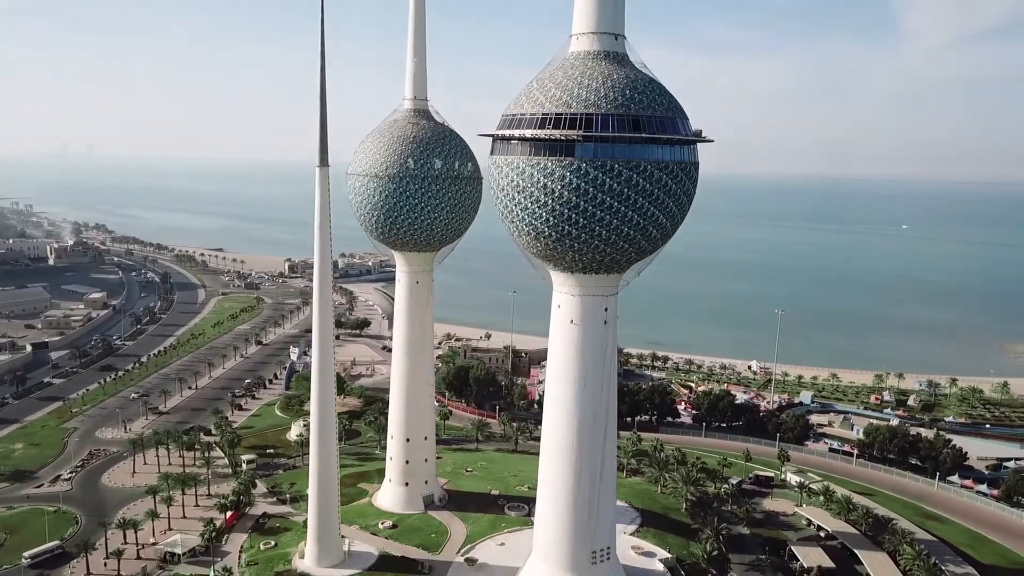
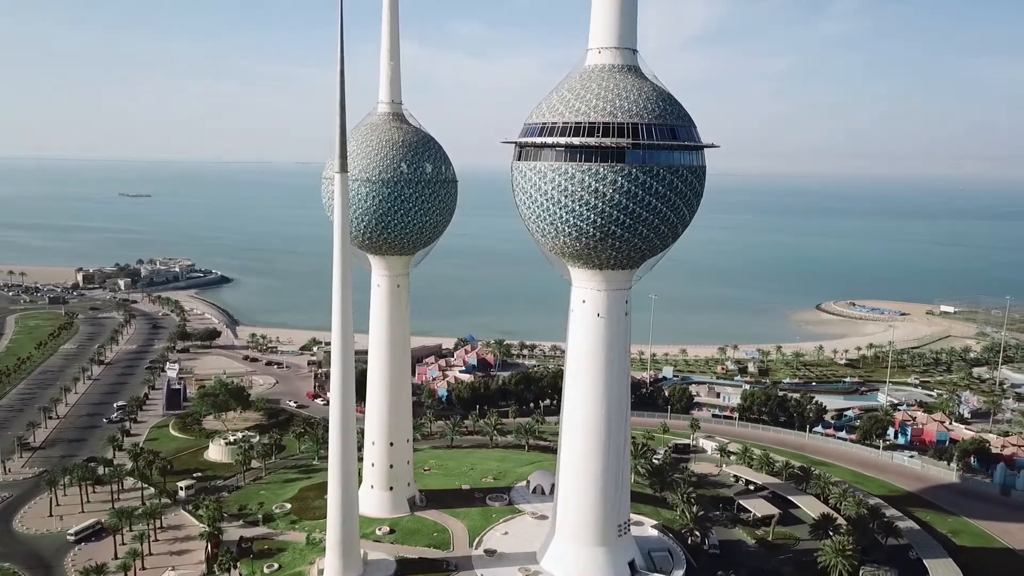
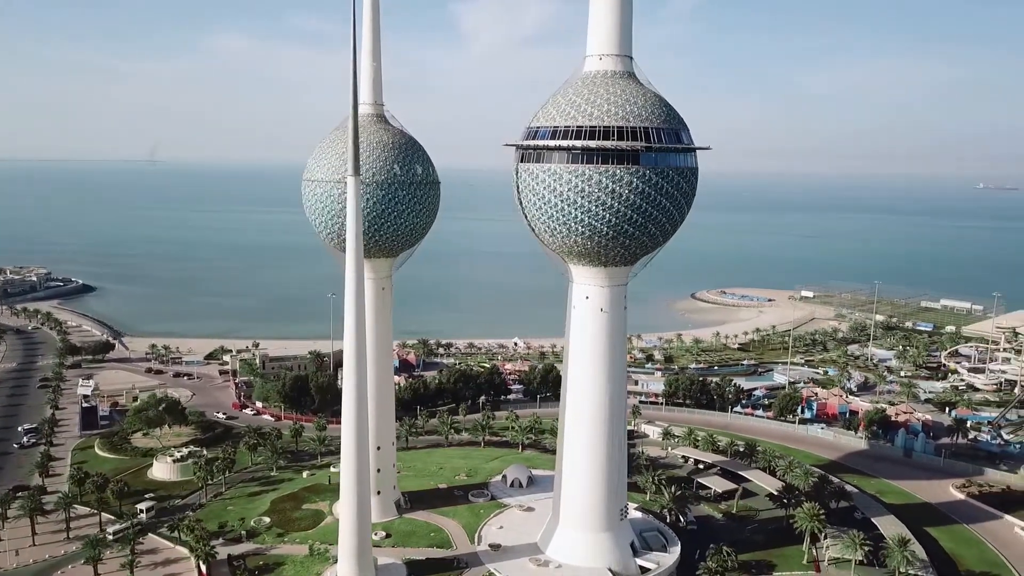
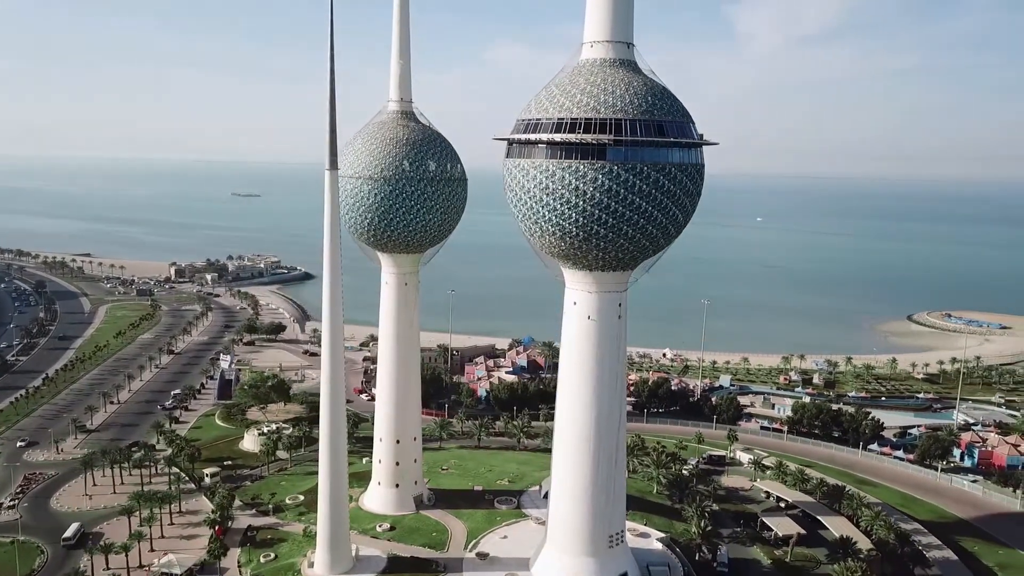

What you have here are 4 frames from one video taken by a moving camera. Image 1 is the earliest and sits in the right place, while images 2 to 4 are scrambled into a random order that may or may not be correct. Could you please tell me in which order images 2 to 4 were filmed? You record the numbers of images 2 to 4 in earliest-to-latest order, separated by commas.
4, 2, 3
